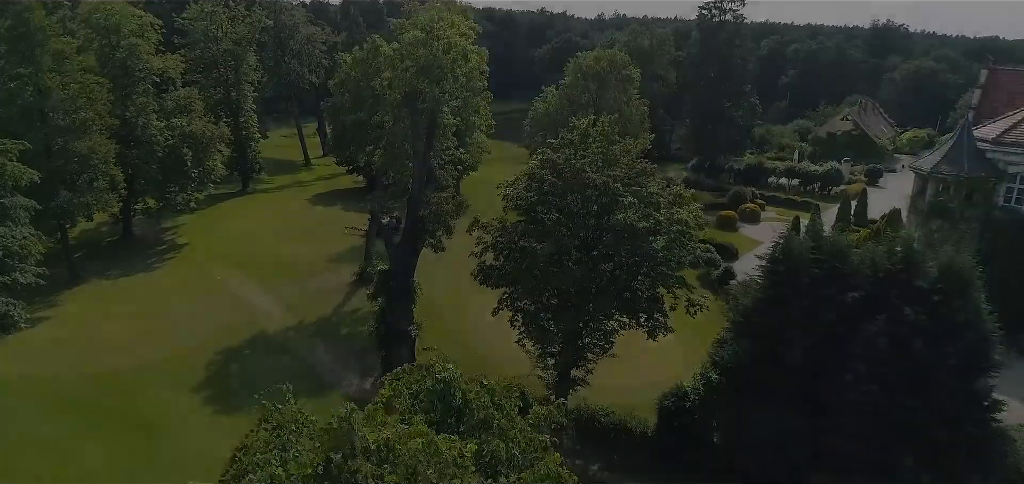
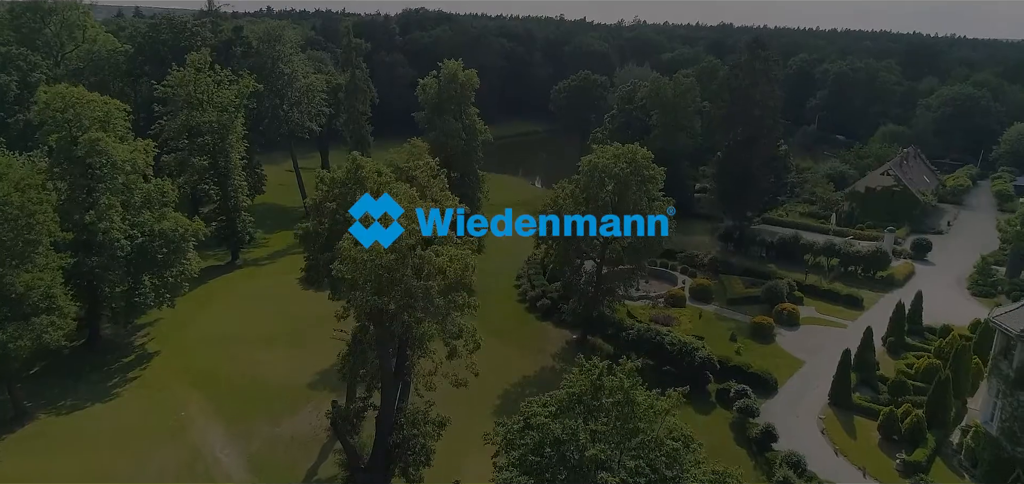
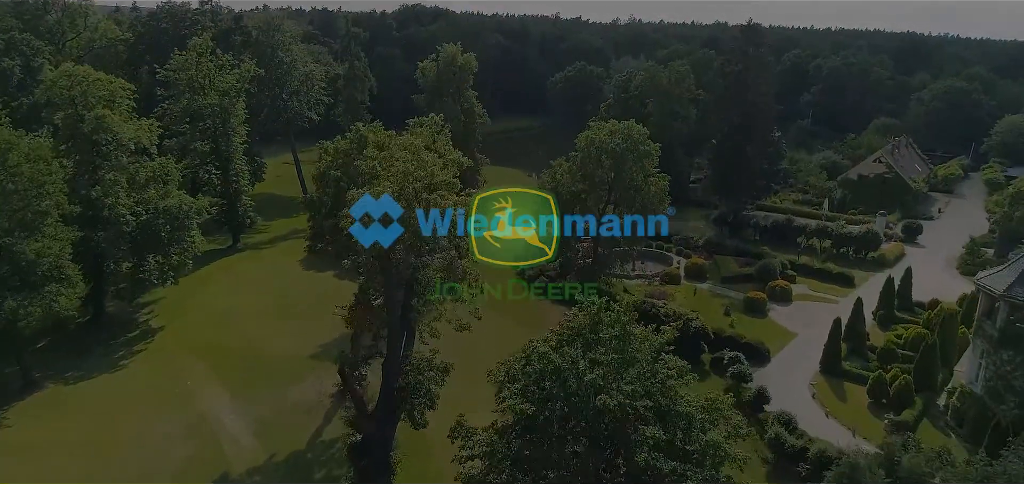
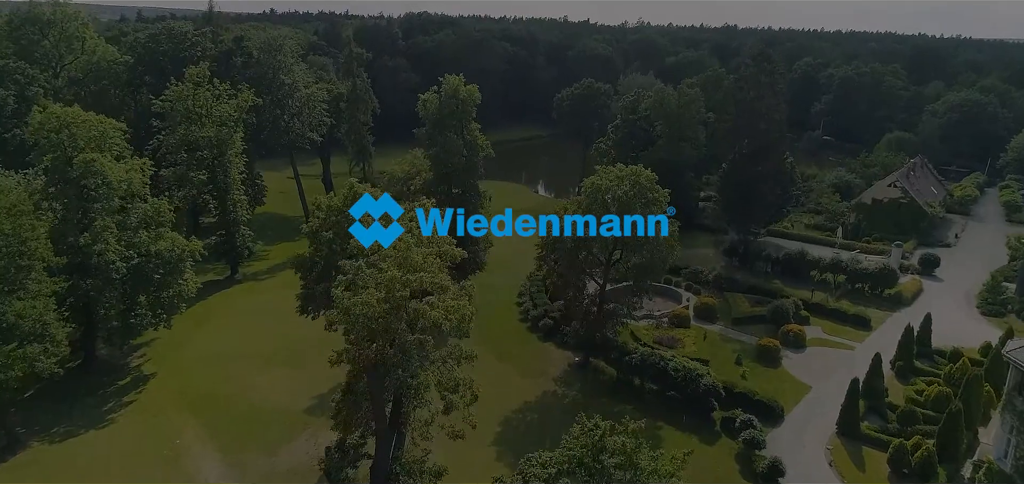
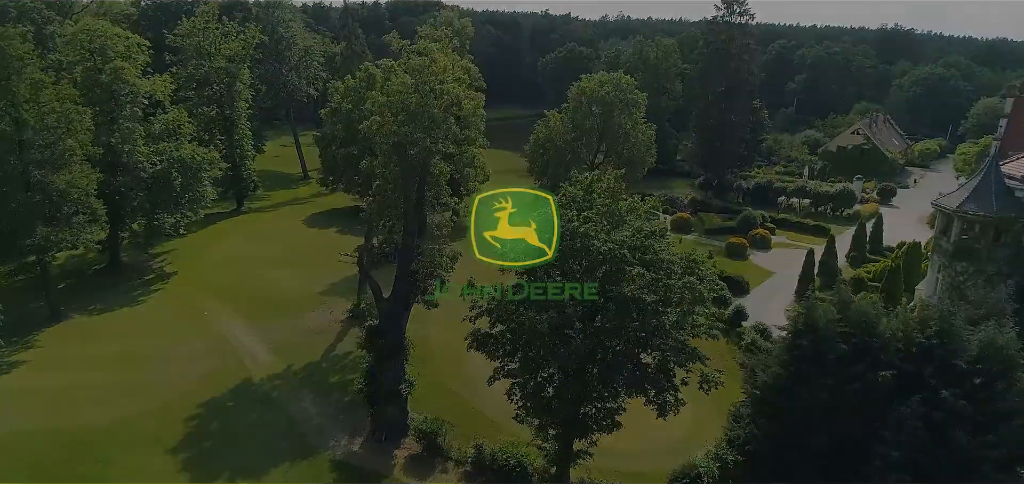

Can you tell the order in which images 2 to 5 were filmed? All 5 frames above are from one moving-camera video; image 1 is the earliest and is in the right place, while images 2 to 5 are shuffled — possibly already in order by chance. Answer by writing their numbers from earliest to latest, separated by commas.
5, 3, 2, 4
